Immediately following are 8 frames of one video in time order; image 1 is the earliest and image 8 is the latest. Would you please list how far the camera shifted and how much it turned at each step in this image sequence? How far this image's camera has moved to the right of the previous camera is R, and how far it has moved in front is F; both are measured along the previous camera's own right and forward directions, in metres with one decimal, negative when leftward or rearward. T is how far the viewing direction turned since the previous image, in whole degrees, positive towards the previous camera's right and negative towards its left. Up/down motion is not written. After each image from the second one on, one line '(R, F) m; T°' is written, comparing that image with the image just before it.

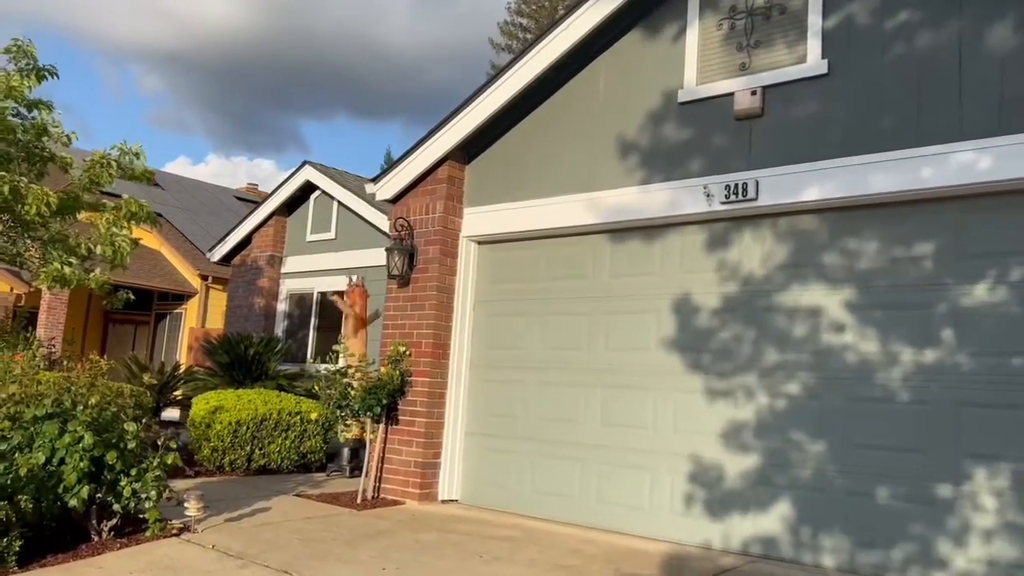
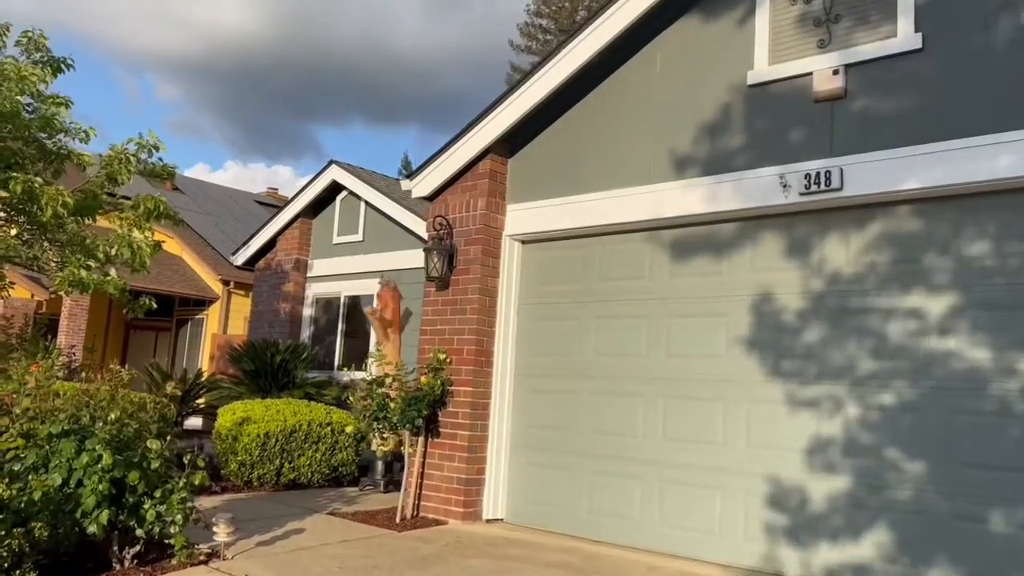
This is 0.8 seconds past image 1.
(-0.3, +0.5) m; -1°
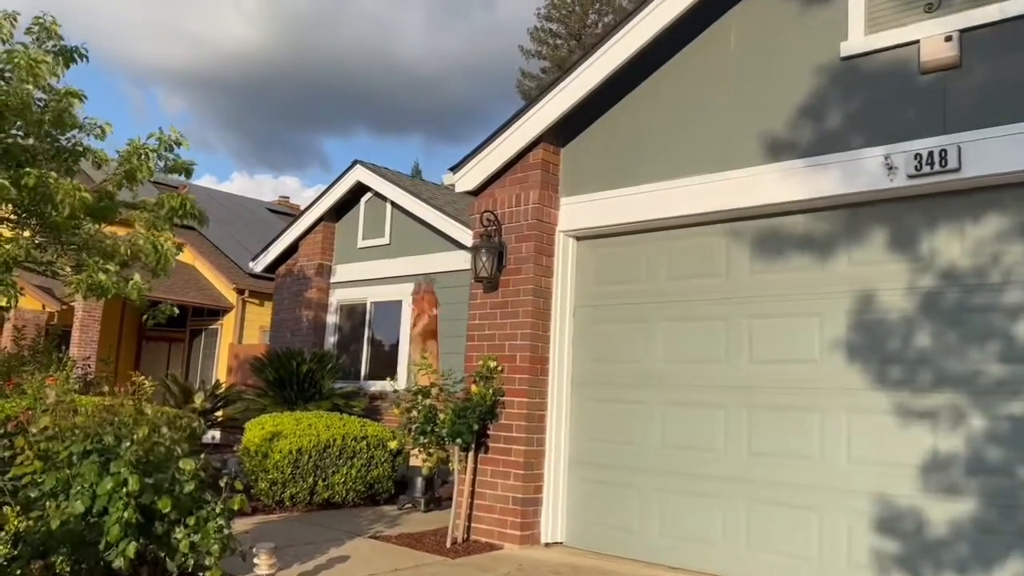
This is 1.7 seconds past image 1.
(-0.4, +0.6) m; 0°
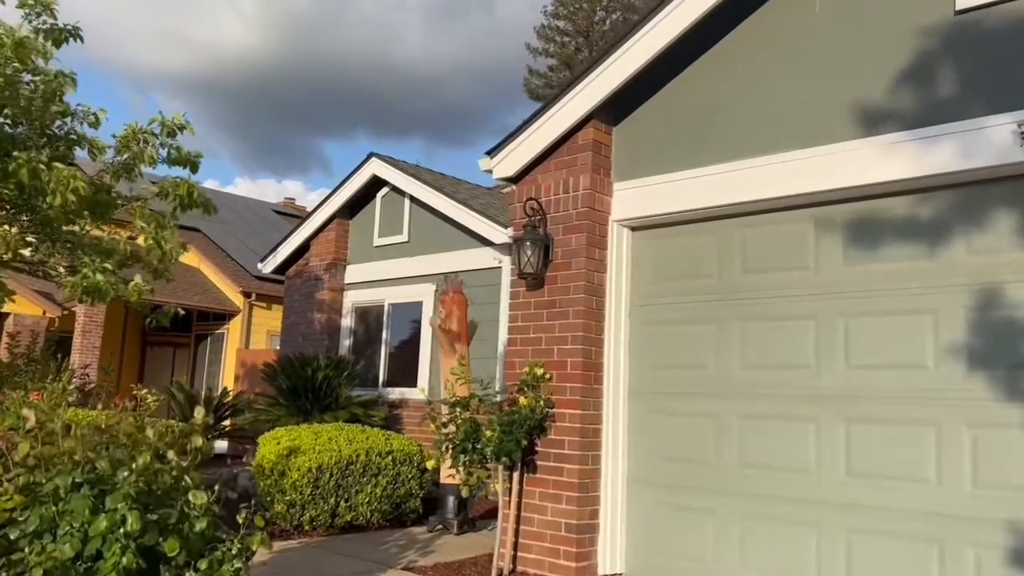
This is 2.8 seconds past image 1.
(-0.3, +0.8) m; 0°
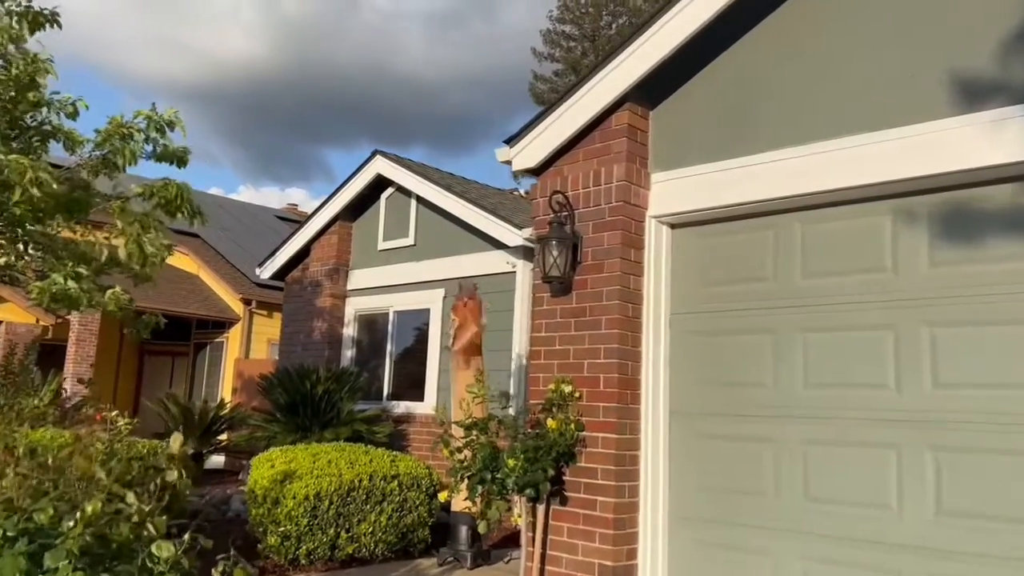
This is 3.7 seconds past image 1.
(-0.1, +0.7) m; 0°
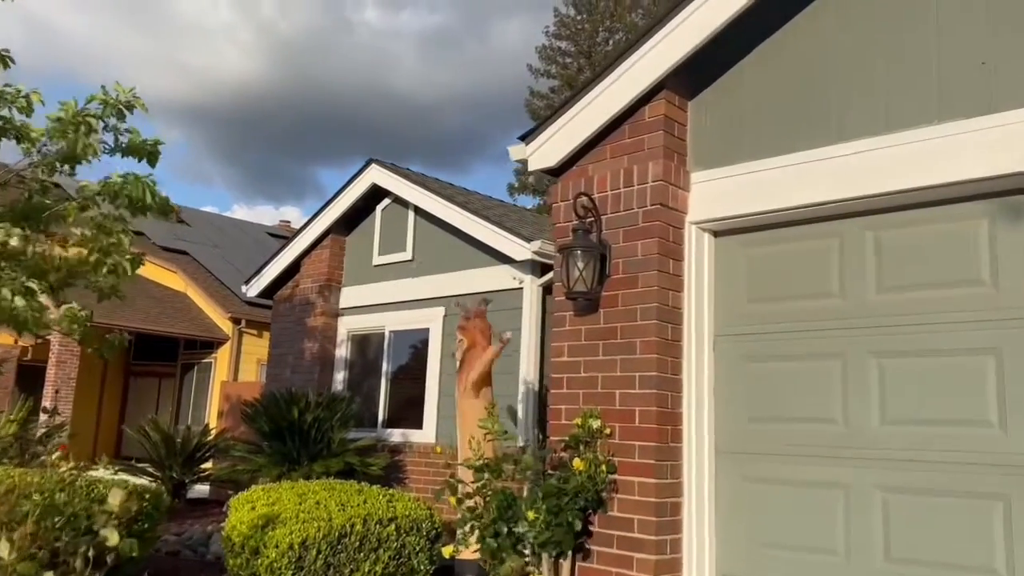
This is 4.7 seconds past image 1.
(-0.1, +0.7) m; 0°
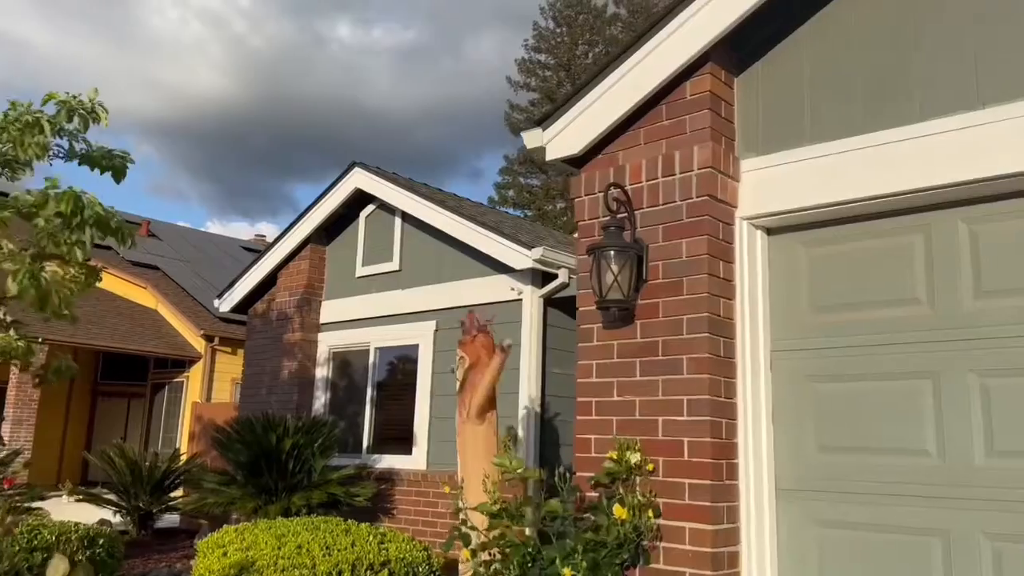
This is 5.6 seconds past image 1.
(-0.2, +0.7) m; +2°
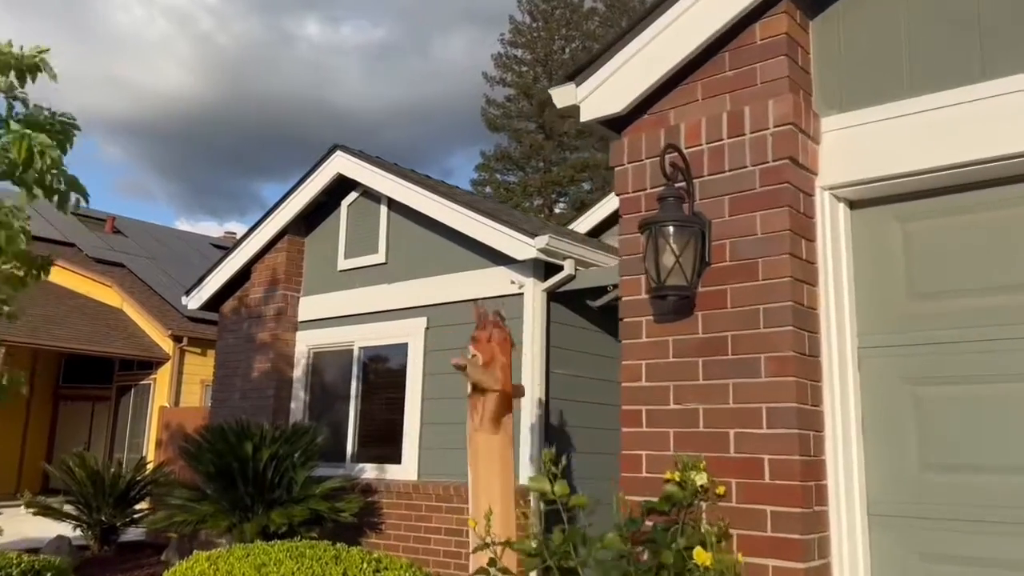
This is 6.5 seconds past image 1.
(-0.2, +0.7) m; +2°
